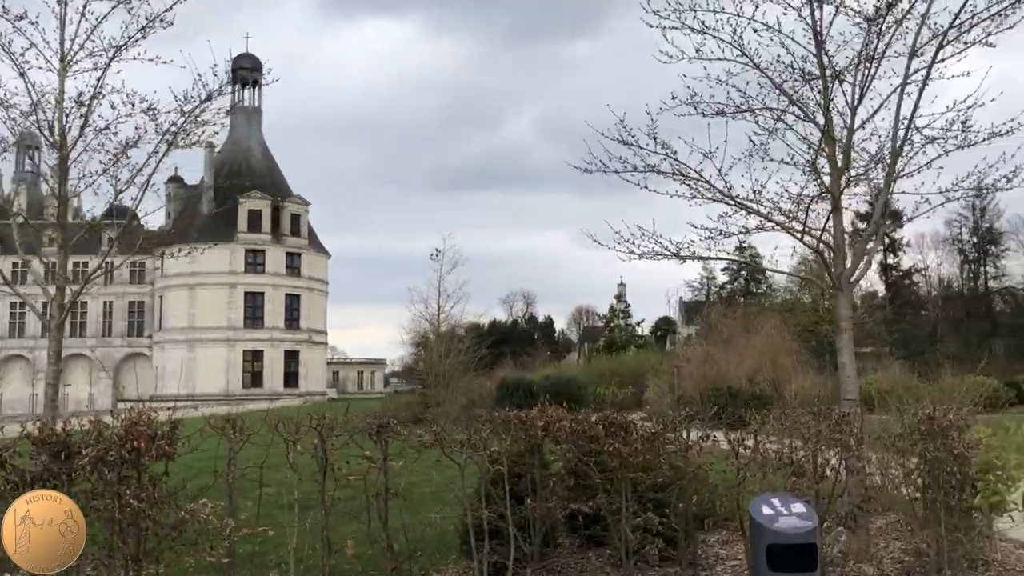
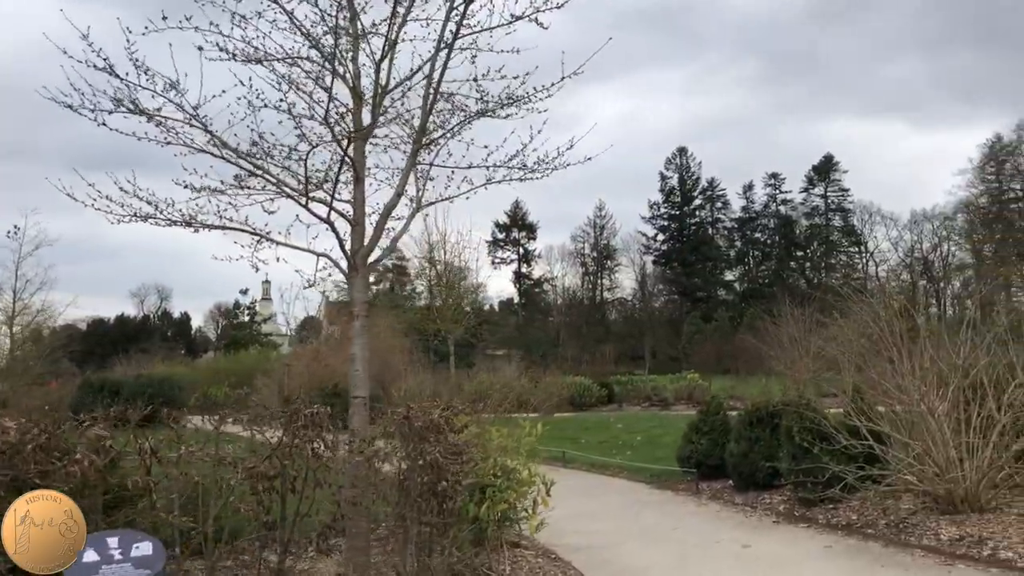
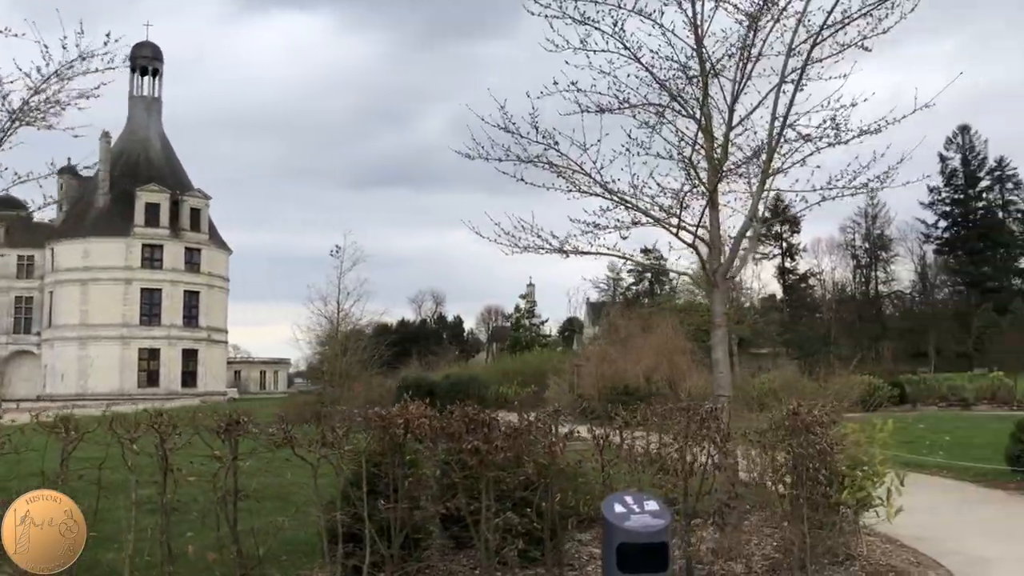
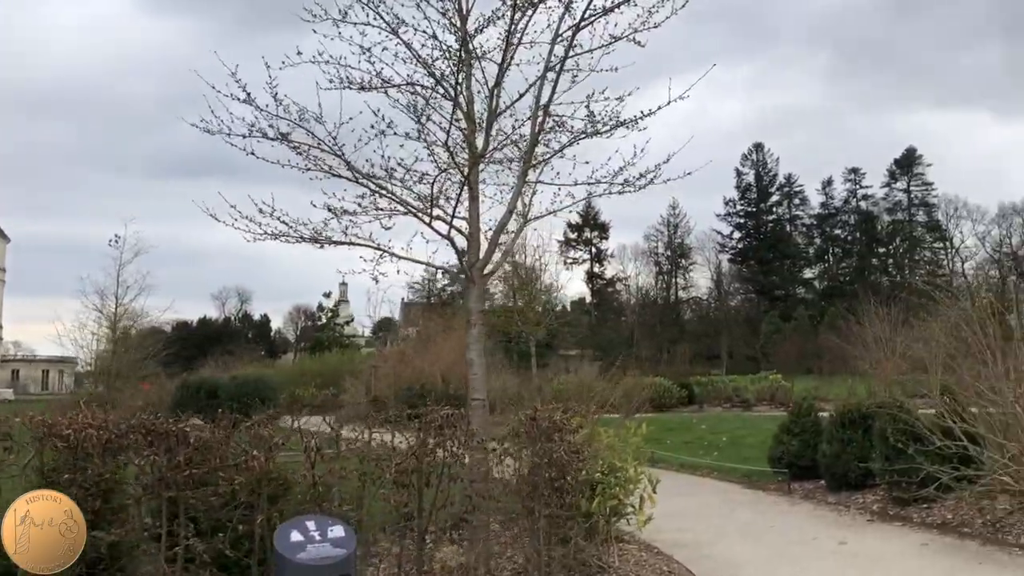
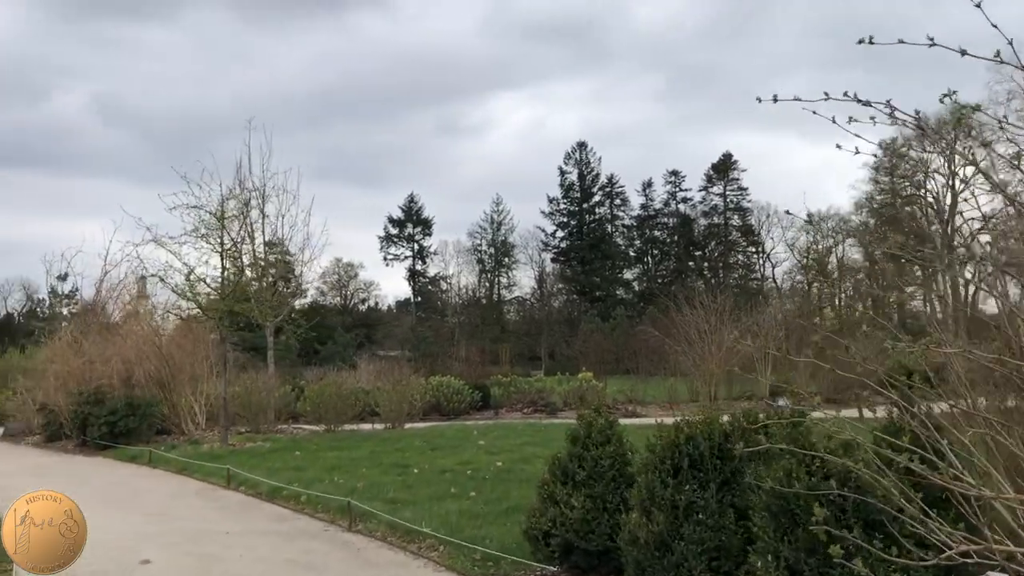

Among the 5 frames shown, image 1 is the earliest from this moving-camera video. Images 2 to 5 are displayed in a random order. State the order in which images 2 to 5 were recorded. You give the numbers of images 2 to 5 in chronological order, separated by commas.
3, 4, 2, 5
